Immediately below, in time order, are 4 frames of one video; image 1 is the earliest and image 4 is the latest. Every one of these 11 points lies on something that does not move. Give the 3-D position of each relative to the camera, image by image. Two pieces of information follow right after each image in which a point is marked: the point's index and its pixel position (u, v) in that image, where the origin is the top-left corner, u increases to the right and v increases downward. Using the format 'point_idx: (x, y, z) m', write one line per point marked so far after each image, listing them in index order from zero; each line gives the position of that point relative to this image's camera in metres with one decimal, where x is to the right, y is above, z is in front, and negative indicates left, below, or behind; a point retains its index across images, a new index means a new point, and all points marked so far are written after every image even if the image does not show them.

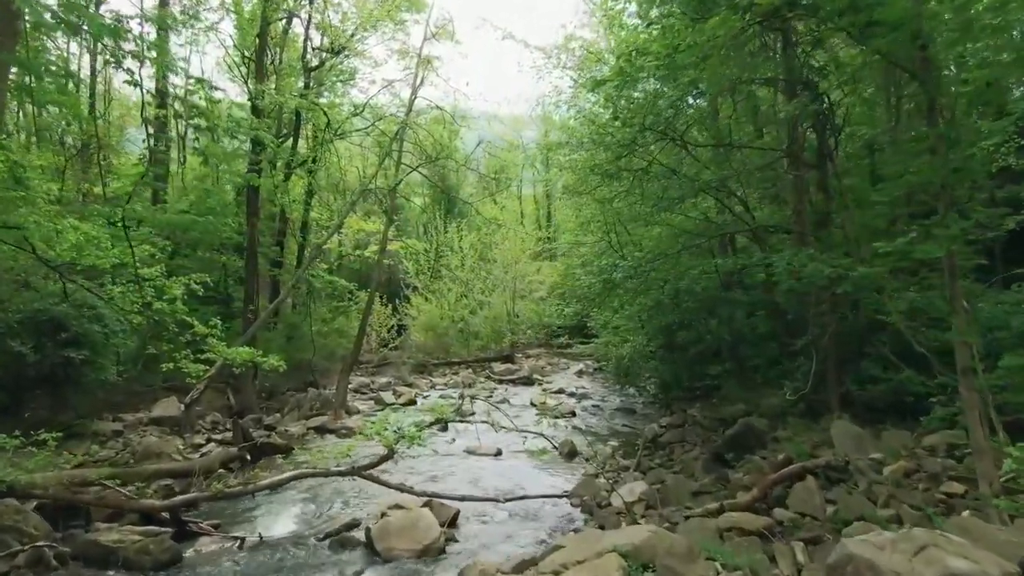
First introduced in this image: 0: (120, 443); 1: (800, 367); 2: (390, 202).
0: (-6.2, -2.5, +11.1) m
1: (+3.9, -1.1, +9.5) m
2: (-3.4, +2.3, +19.7) m
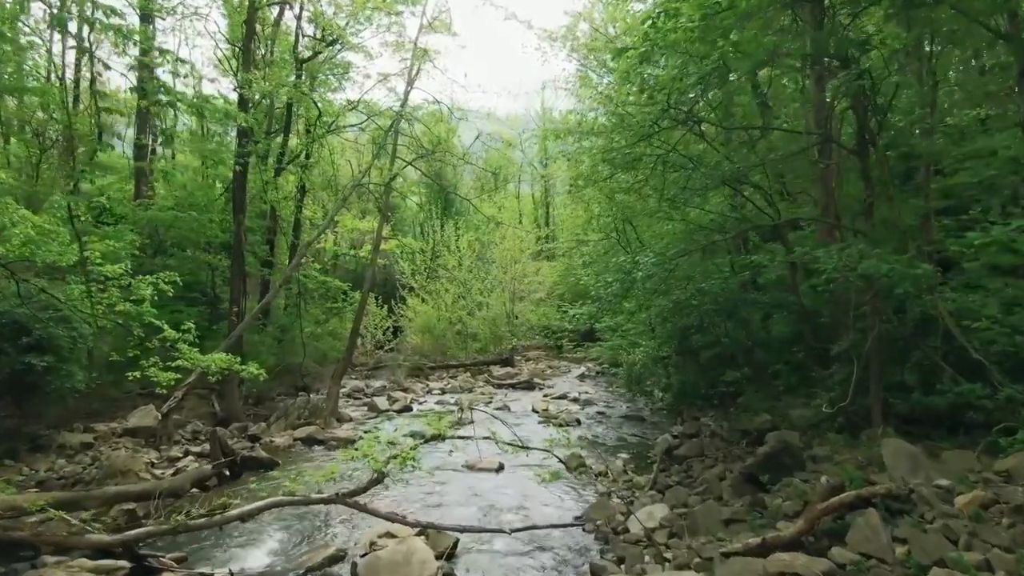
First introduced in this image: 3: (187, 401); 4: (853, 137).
0: (-6.2, -2.5, +10.2) m
1: (+4.0, -1.1, +8.6) m
2: (-3.4, +2.3, +18.8) m
3: (-6.7, -2.3, +14.6) m
4: (+4.1, +1.8, +8.4) m
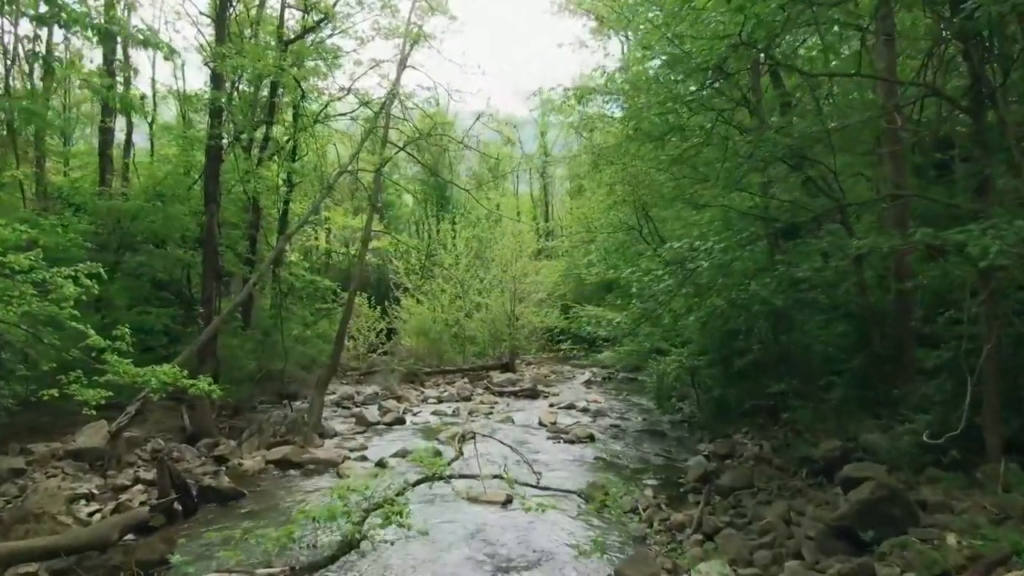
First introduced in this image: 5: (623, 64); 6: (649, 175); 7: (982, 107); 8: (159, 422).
0: (-6.0, -2.4, +8.5) m
1: (+4.1, -1.0, +7.0) m
2: (-3.3, +2.3, +17.1) m
3: (-6.6, -2.3, +12.9) m
4: (+4.3, +1.8, +6.8) m
5: (+2.0, +4.0, +12.6) m
6: (+2.4, +2.0, +12.1) m
7: (+4.1, +1.6, +6.2) m
8: (-6.4, -2.4, +12.7) m
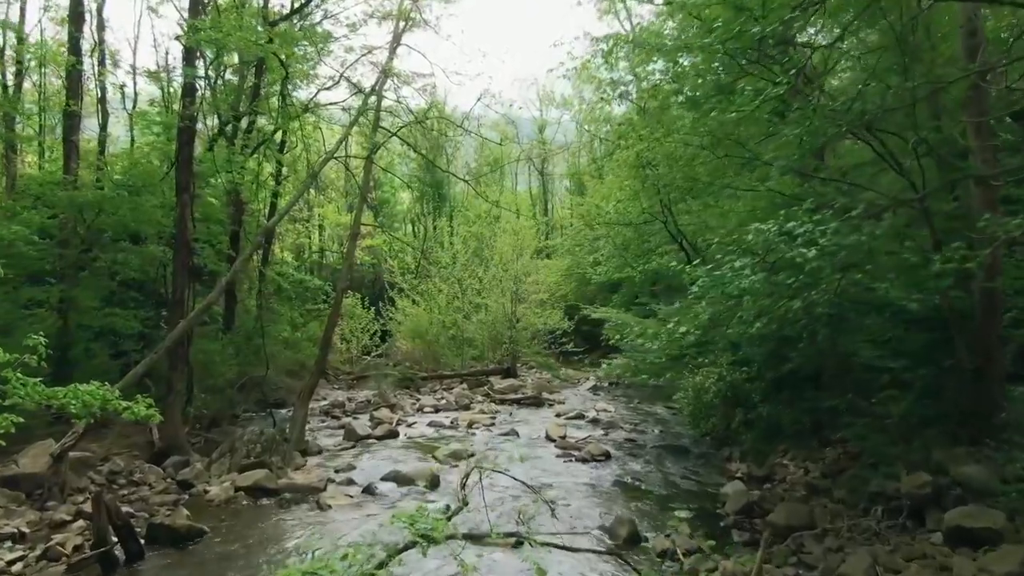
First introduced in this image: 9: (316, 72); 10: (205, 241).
0: (-5.9, -2.4, +7.1) m
1: (+4.2, -1.0, +5.6) m
2: (-3.3, +2.3, +15.7) m
3: (-6.5, -2.3, +11.5) m
4: (+4.4, +1.9, +5.4) m
5: (+2.1, +4.0, +11.2) m
6: (+2.5, +2.0, +10.7) m
7: (+4.3, +1.6, +4.8) m
8: (-6.3, -2.4, +11.3) m
9: (-4.2, +4.7, +15.0) m
10: (-6.9, +1.1, +15.5) m
